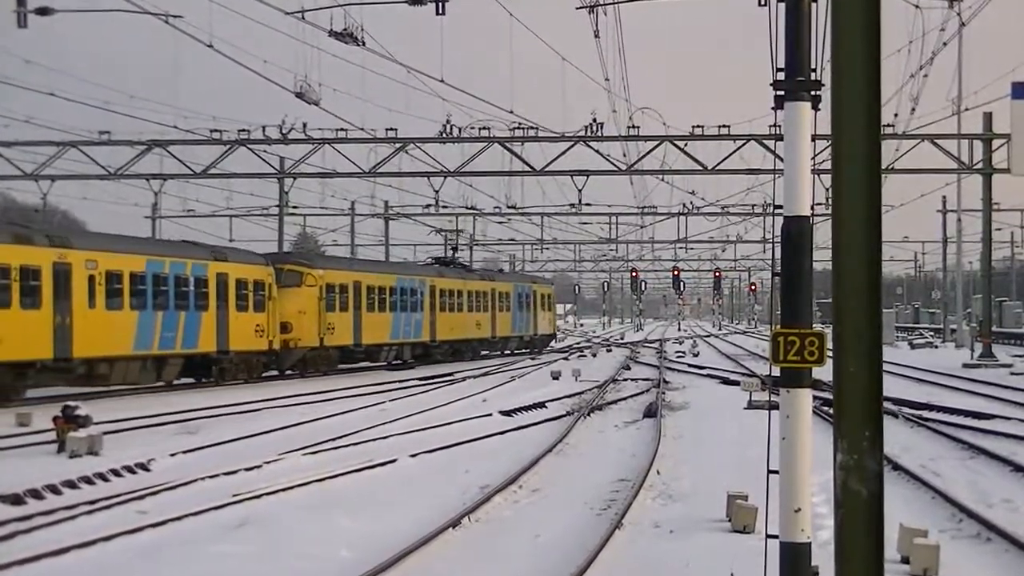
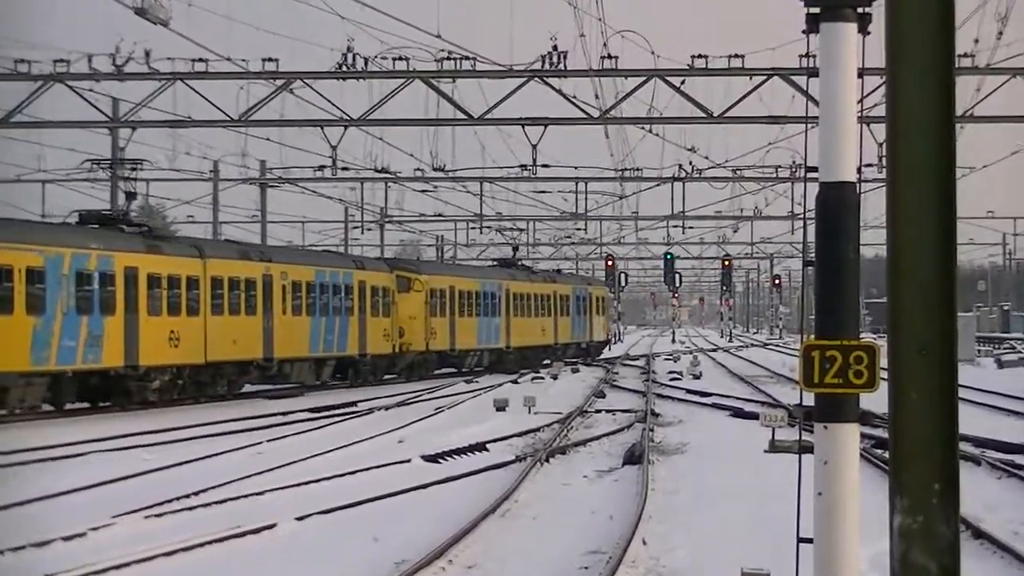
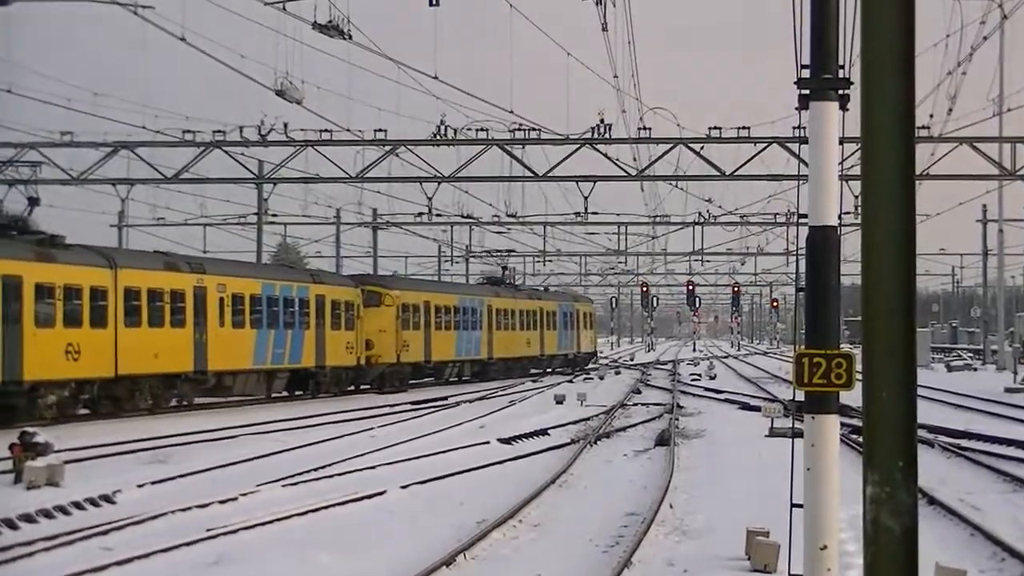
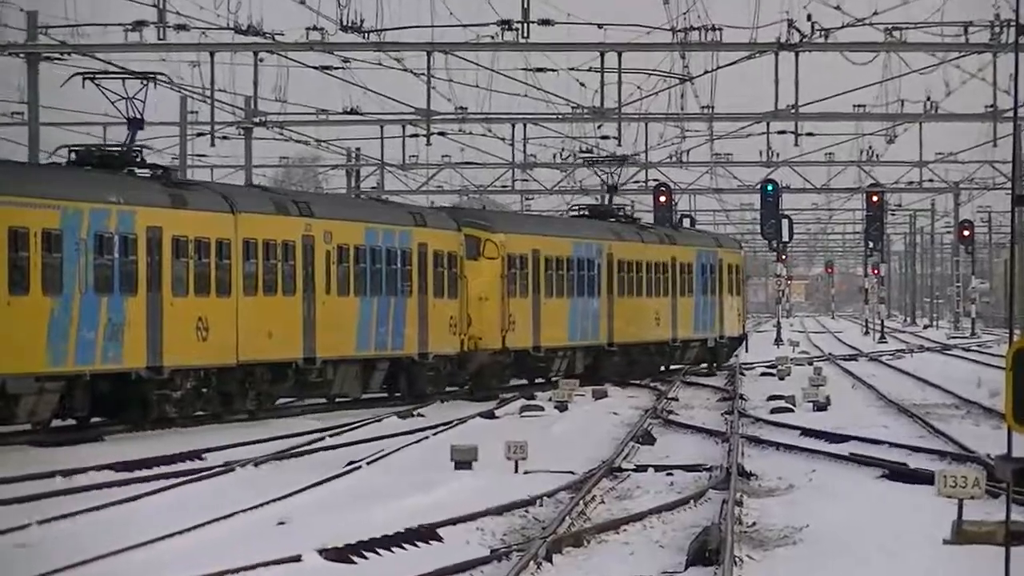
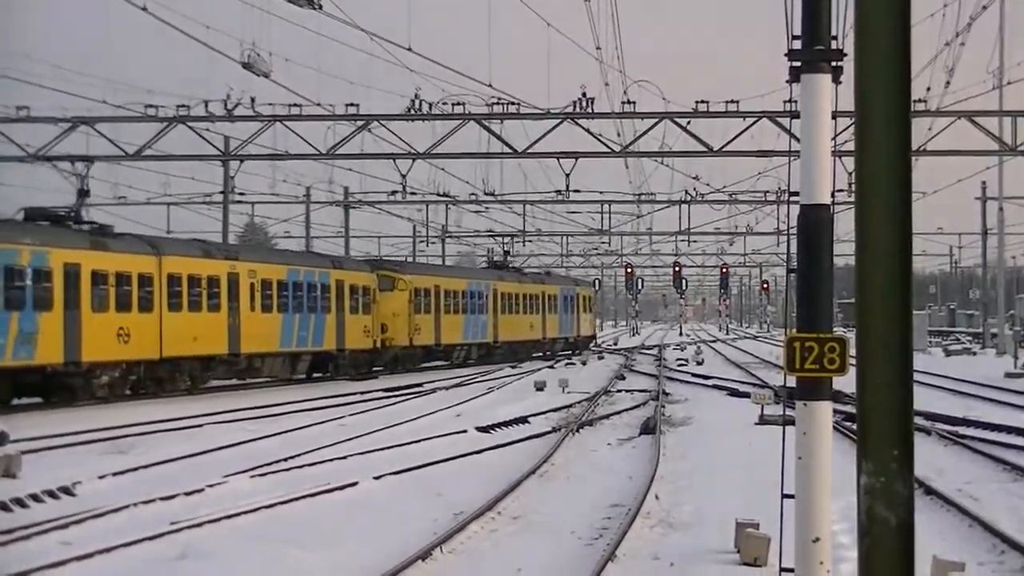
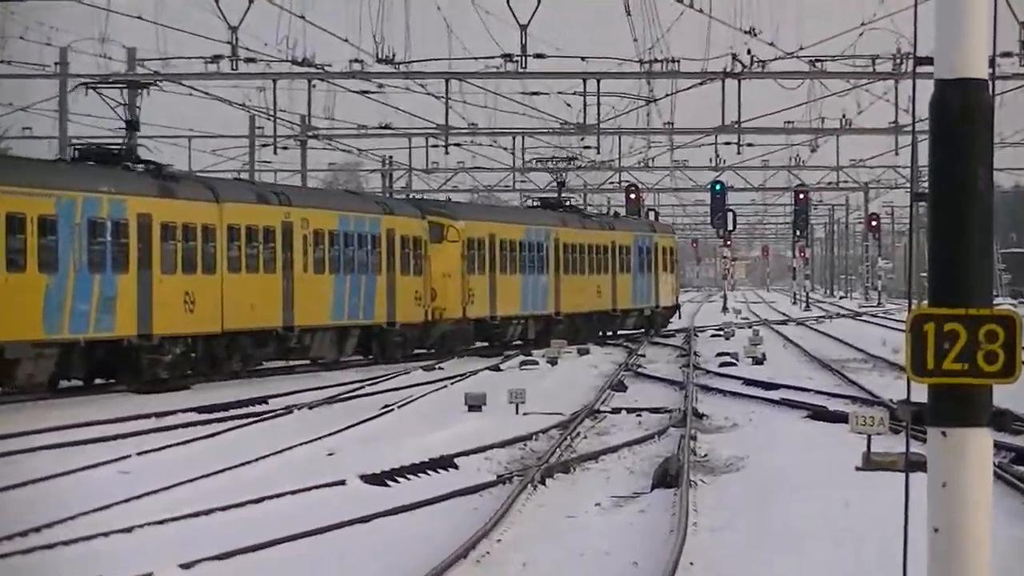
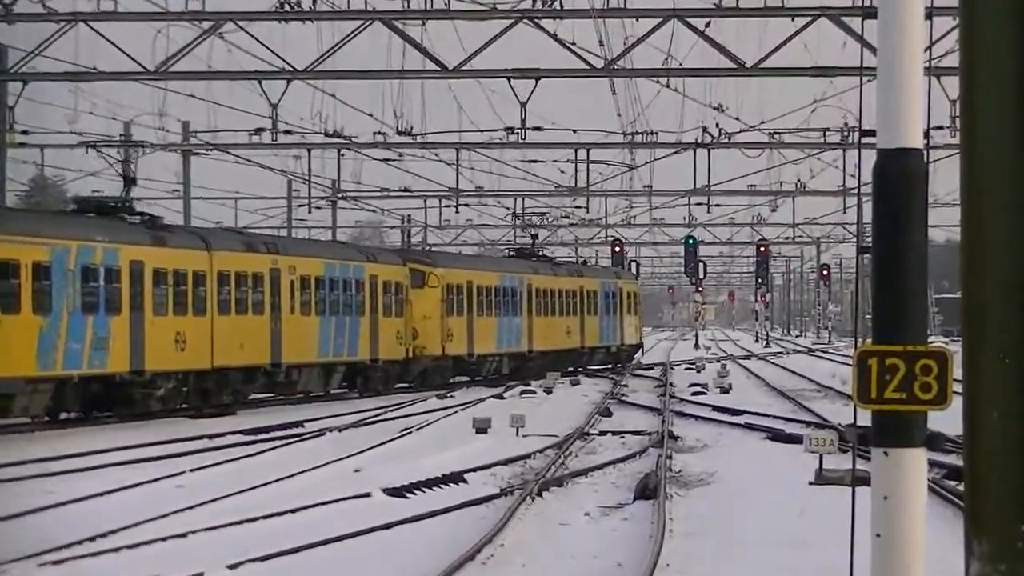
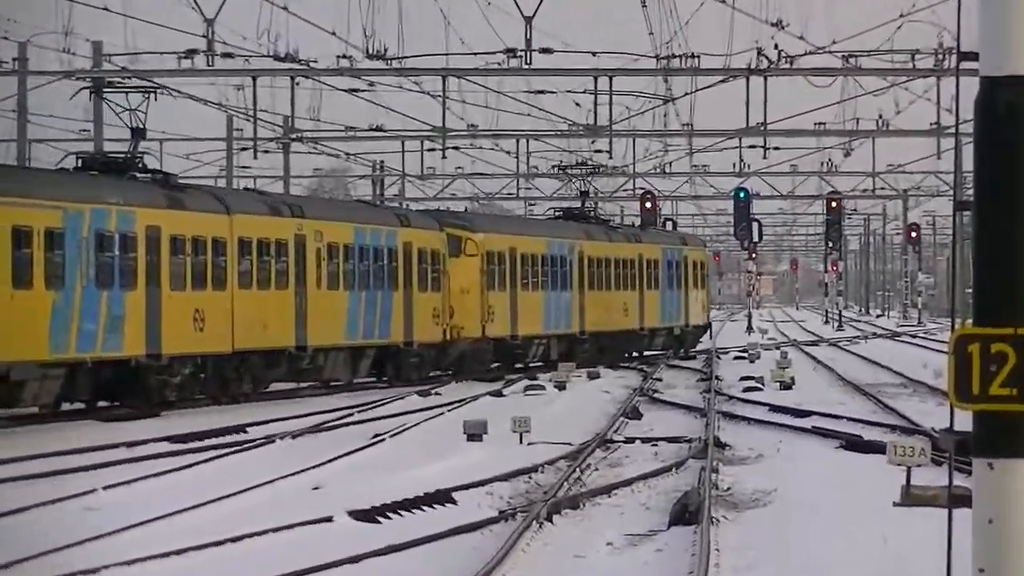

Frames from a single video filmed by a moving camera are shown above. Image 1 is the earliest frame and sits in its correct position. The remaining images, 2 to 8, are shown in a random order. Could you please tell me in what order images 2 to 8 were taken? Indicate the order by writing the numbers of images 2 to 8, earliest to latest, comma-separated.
3, 5, 2, 7, 6, 8, 4
